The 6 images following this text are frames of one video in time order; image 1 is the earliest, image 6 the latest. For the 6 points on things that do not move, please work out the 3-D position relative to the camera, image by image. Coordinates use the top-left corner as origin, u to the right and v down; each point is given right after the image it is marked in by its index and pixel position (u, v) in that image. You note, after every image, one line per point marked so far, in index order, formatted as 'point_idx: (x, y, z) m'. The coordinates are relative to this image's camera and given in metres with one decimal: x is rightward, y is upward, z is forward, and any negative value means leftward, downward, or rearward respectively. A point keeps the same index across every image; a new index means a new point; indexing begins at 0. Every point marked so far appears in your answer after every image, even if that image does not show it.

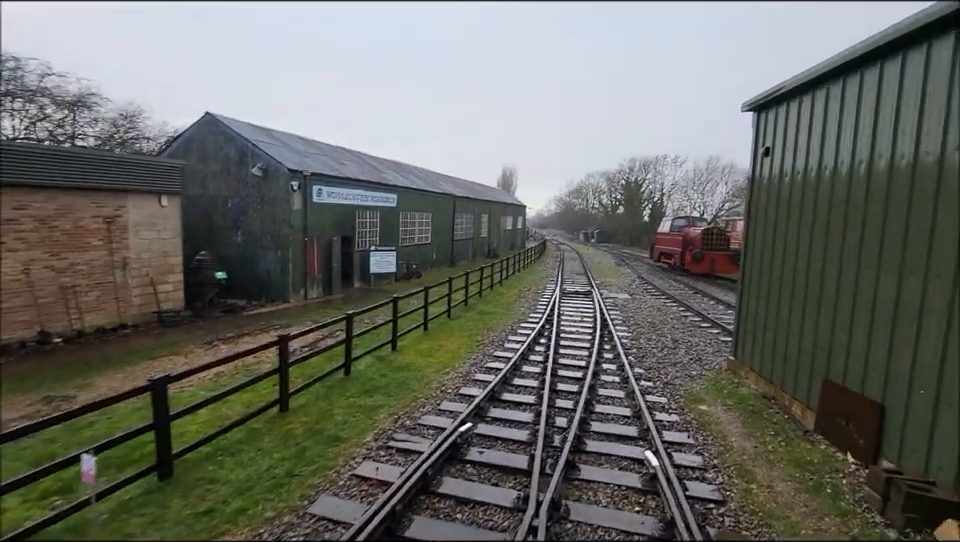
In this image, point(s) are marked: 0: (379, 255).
0: (-3.3, +0.5, +15.3) m
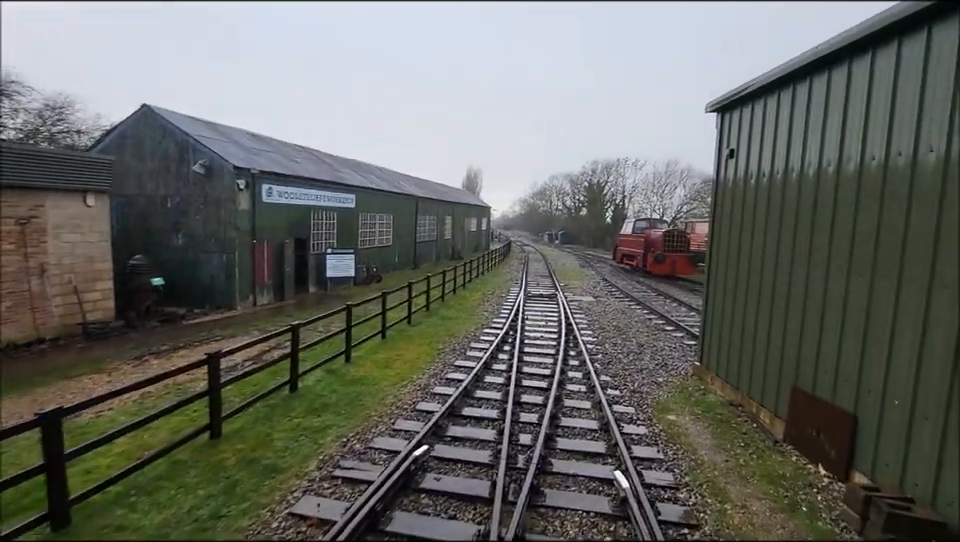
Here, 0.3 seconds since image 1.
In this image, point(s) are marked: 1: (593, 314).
0: (-4.5, +0.4, +14.5) m
1: (+2.9, -1.1, +12.0) m
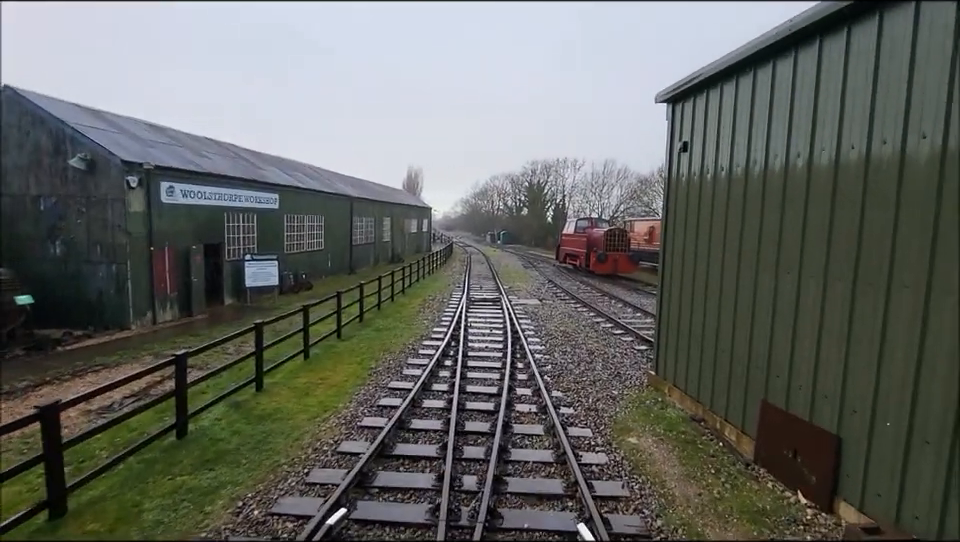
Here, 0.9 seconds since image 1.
0: (-6.2, +0.2, +13.0) m
1: (+1.5, -1.2, +11.4) m
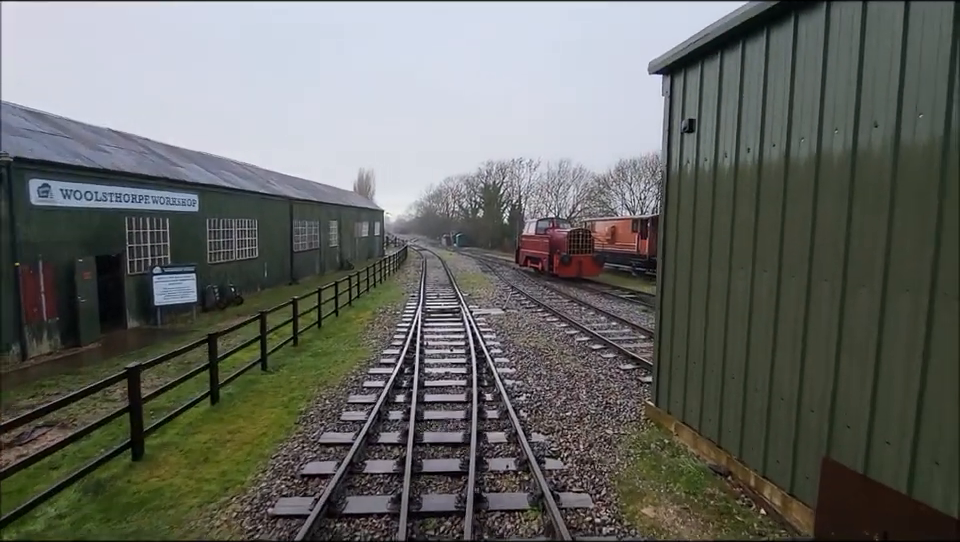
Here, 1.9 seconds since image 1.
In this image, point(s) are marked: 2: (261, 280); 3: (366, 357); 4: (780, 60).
0: (-7.3, -0.2, +10.9) m
1: (+0.6, -1.3, +10.1) m
2: (-7.6, -0.3, +16.2) m
3: (-2.0, -1.6, +8.4) m
4: (+2.5, +1.8, +4.0) m
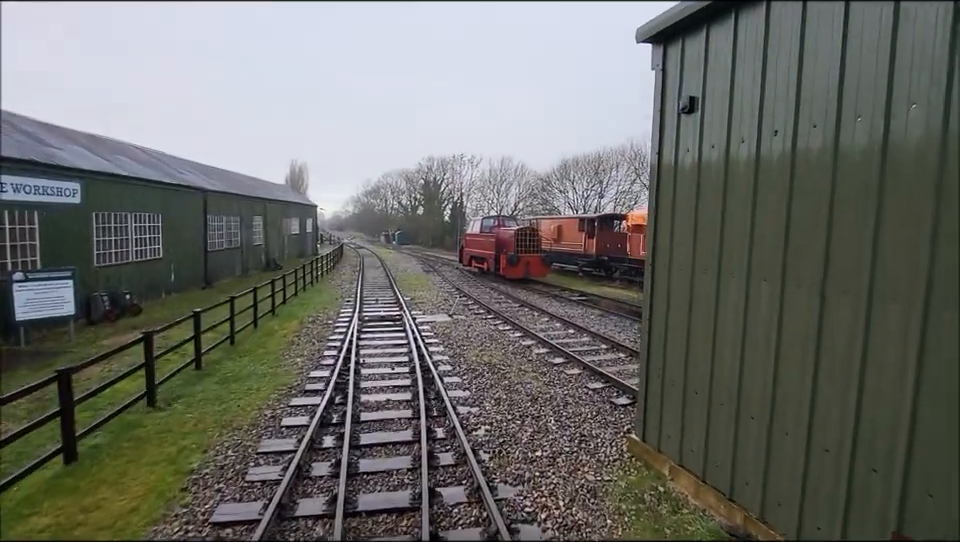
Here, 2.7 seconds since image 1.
0: (-8.4, -0.3, +8.8) m
1: (-0.5, -1.4, +8.9) m
2: (-9.4, -0.4, +14.0) m
3: (-2.8, -1.7, +6.9) m
4: (+2.2, +1.7, +3.1) m
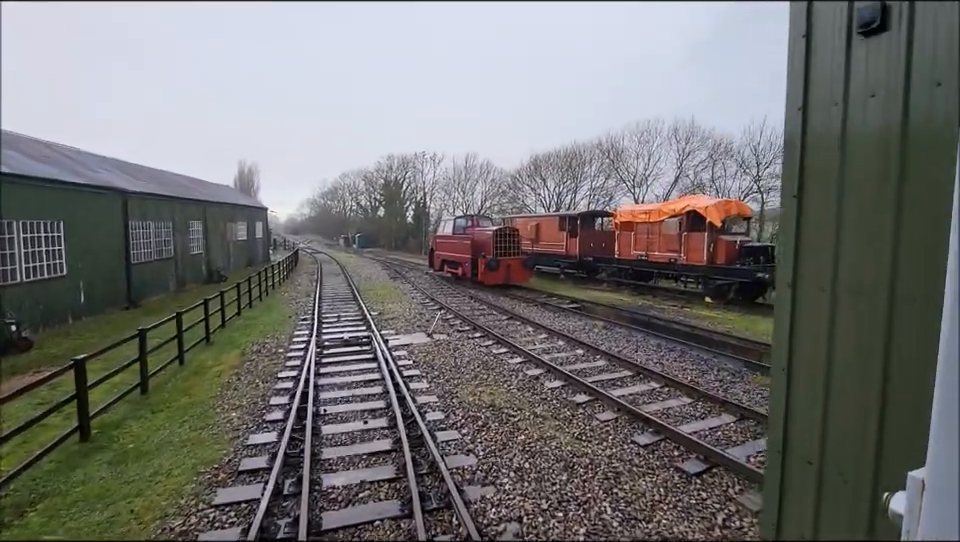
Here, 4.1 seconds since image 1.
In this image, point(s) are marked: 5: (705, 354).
0: (-8.5, -0.8, +6.3) m
1: (-0.6, -1.6, +7.1) m
2: (-9.9, -0.9, +11.4) m
3: (-2.8, -1.9, +4.9) m
4: (+2.5, +1.6, +1.5) m
5: (+3.9, -1.4, +8.0) m
